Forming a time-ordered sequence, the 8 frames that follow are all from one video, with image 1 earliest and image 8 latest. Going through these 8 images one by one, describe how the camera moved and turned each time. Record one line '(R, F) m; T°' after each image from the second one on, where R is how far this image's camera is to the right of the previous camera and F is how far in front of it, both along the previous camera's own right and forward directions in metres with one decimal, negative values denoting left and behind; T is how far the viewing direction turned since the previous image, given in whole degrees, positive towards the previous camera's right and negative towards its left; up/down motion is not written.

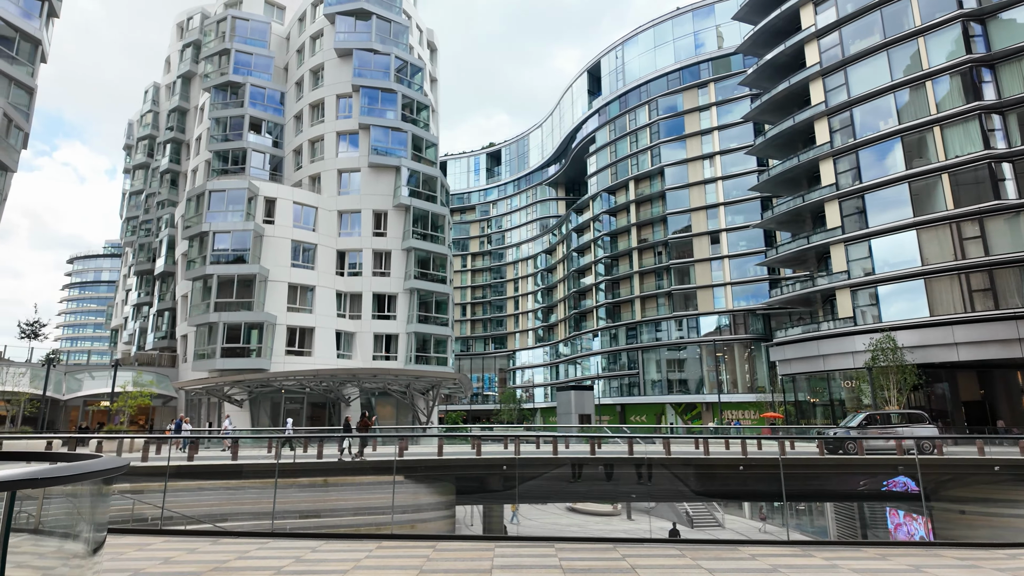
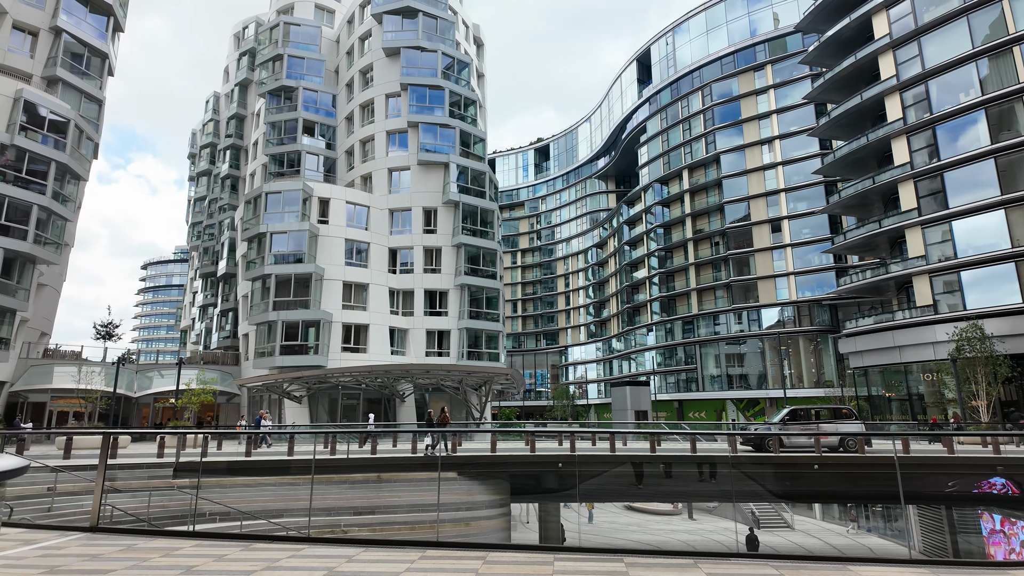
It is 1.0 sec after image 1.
(0.0, +0.5) m; -5°
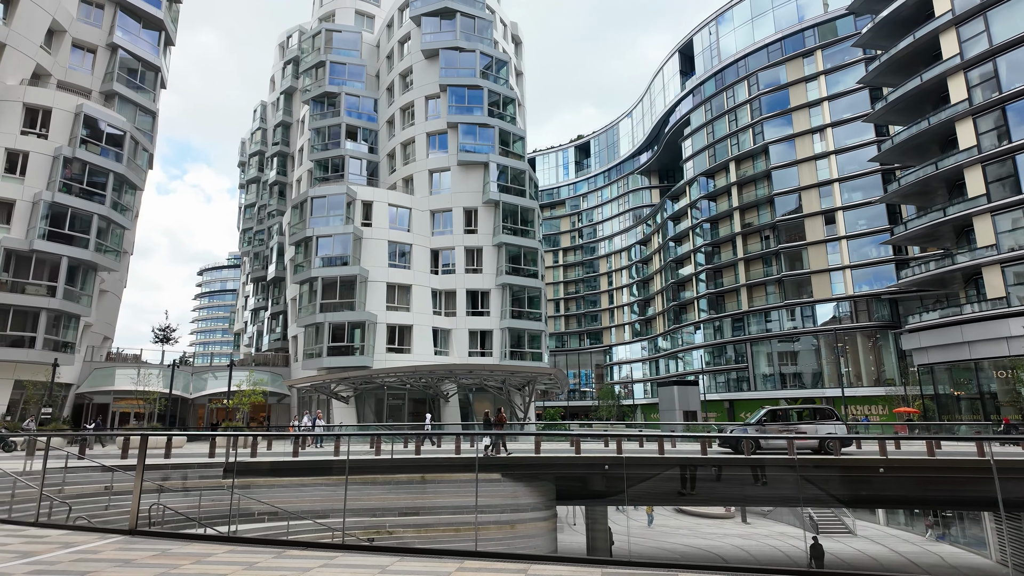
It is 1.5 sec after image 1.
(0.0, +0.3) m; -4°
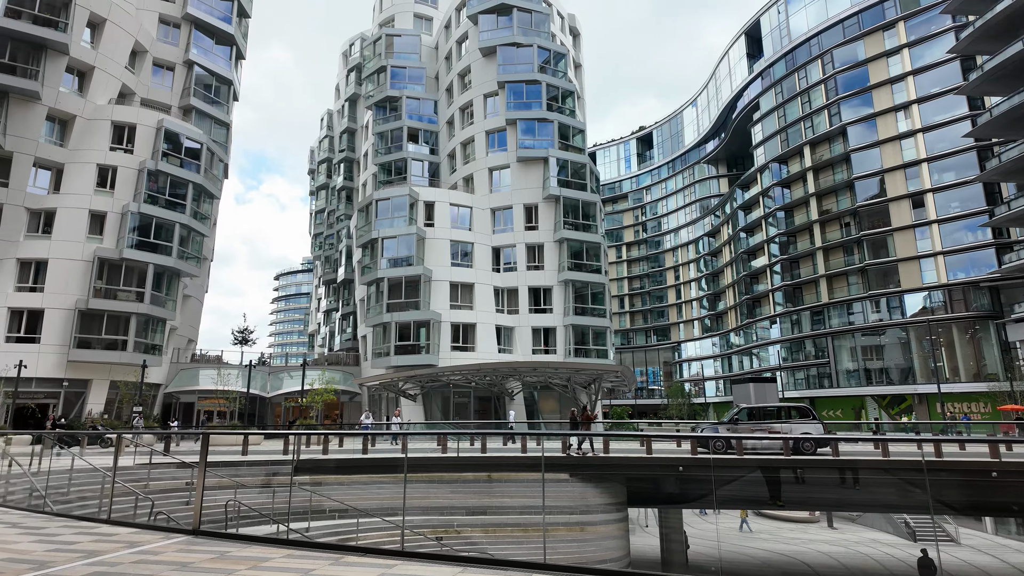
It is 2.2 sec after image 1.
(0.0, +0.4) m; -6°
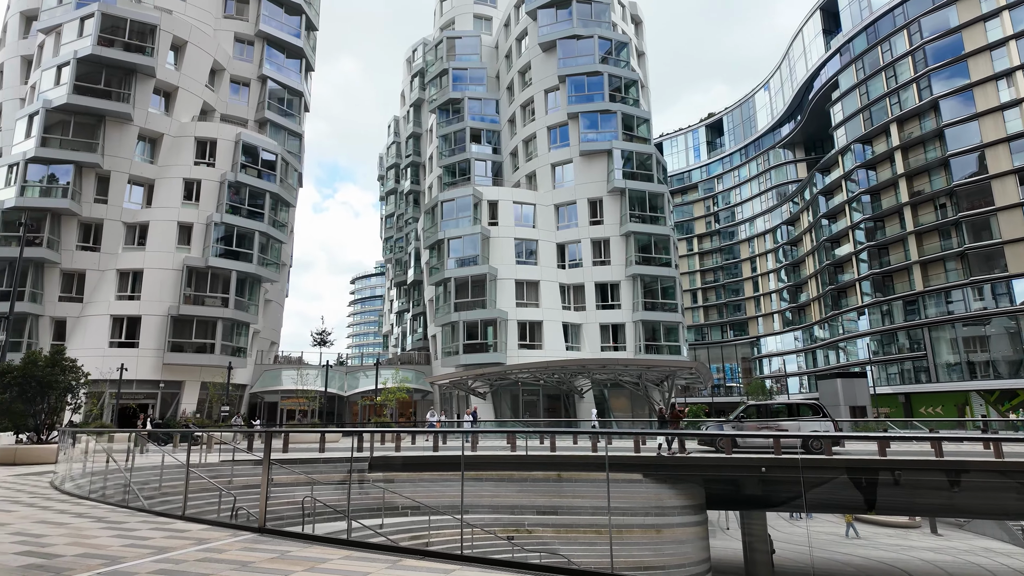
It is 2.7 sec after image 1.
(+0.1, +0.3) m; -7°
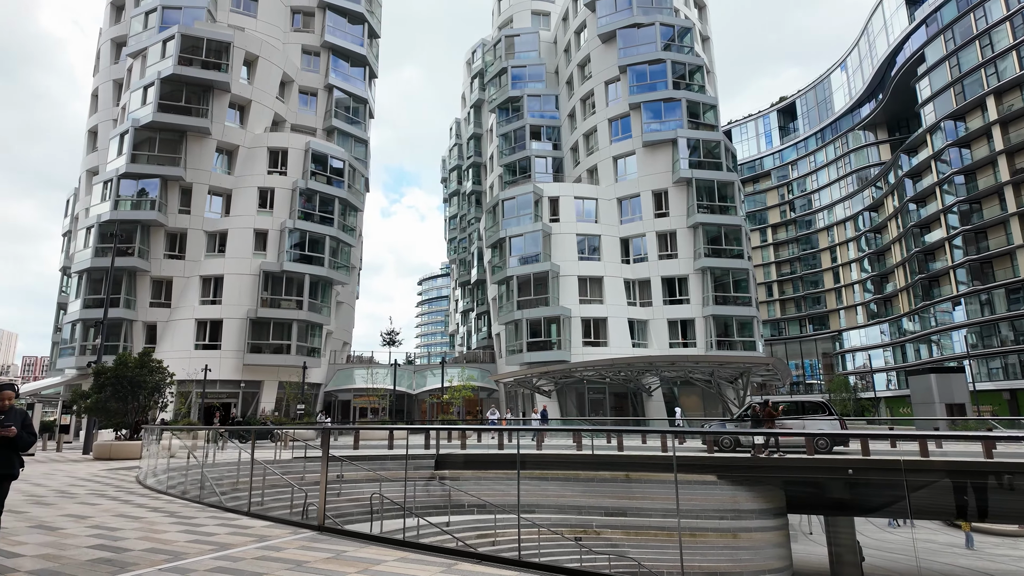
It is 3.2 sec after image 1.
(+0.1, +0.3) m; -6°
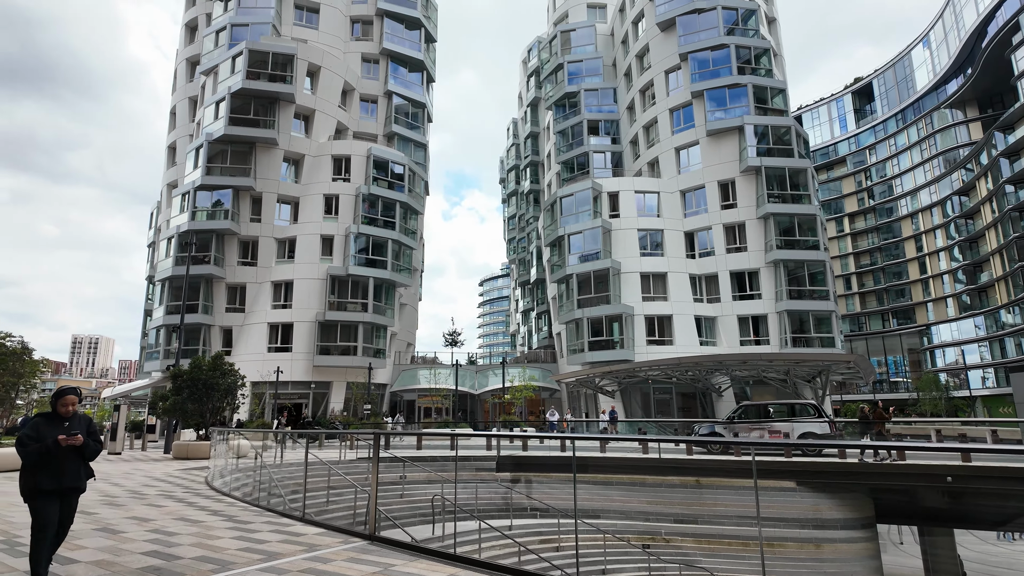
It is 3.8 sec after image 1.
(+0.1, +0.4) m; -6°
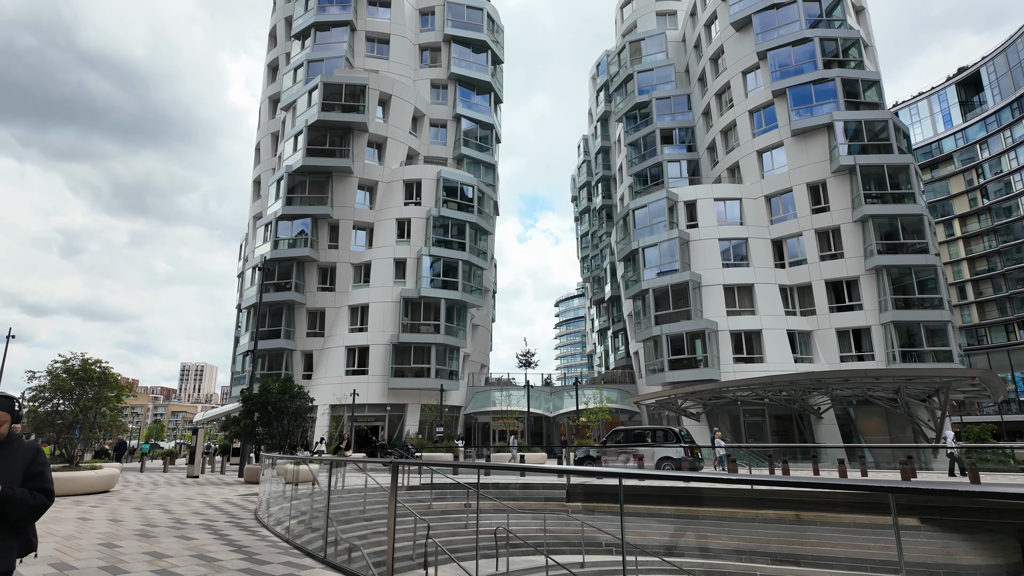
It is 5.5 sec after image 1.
(+0.3, +0.9) m; -8°
